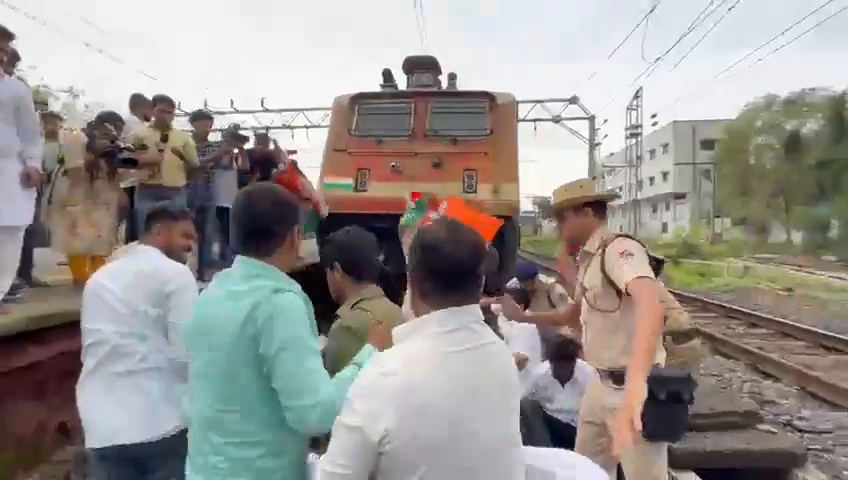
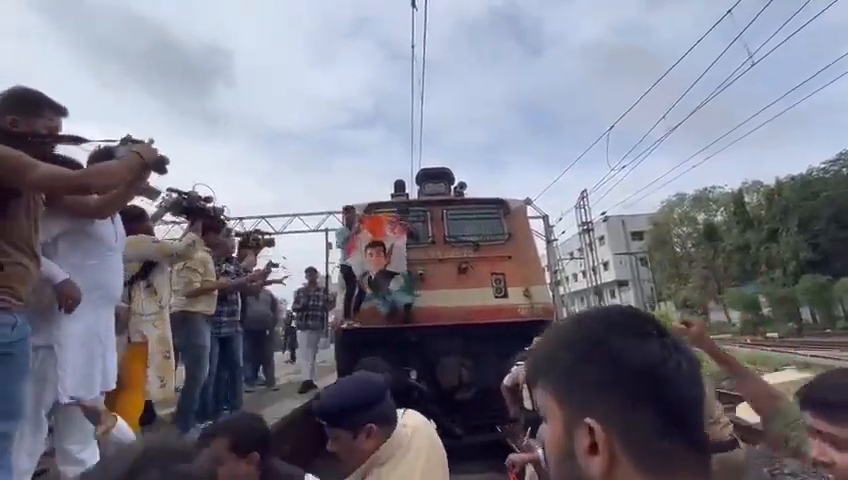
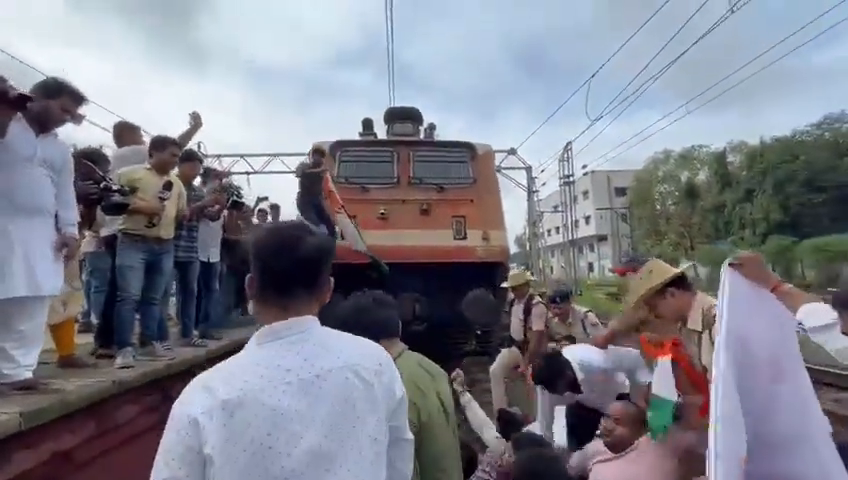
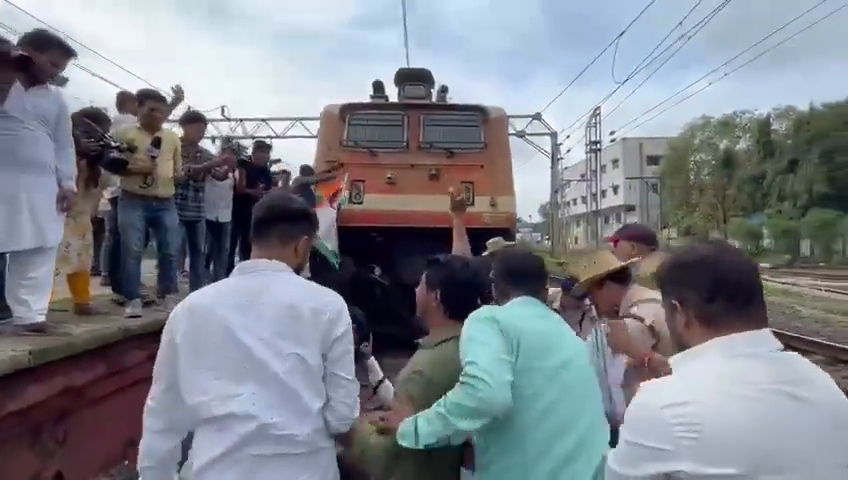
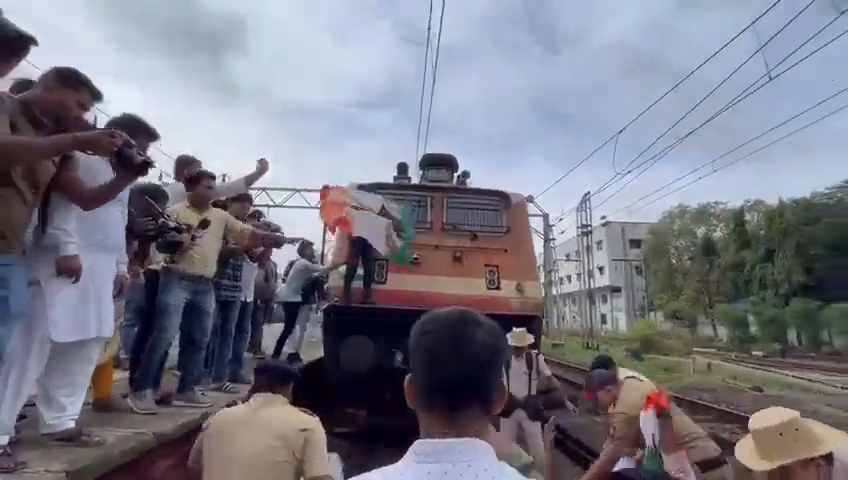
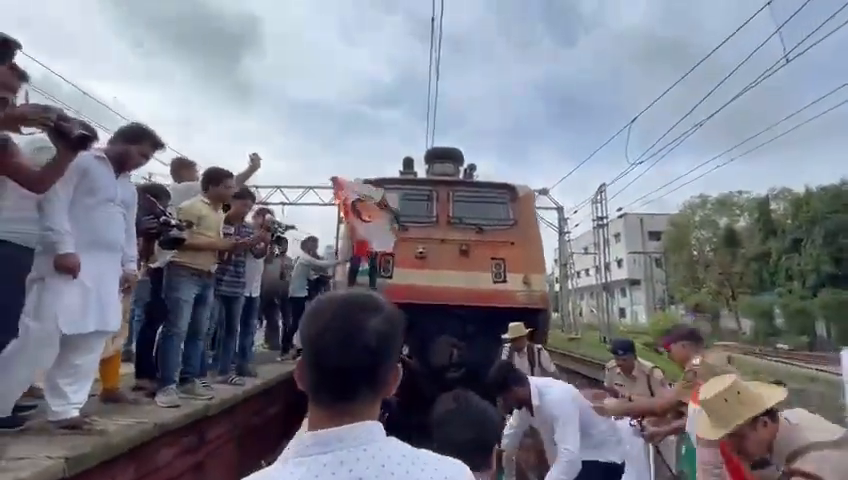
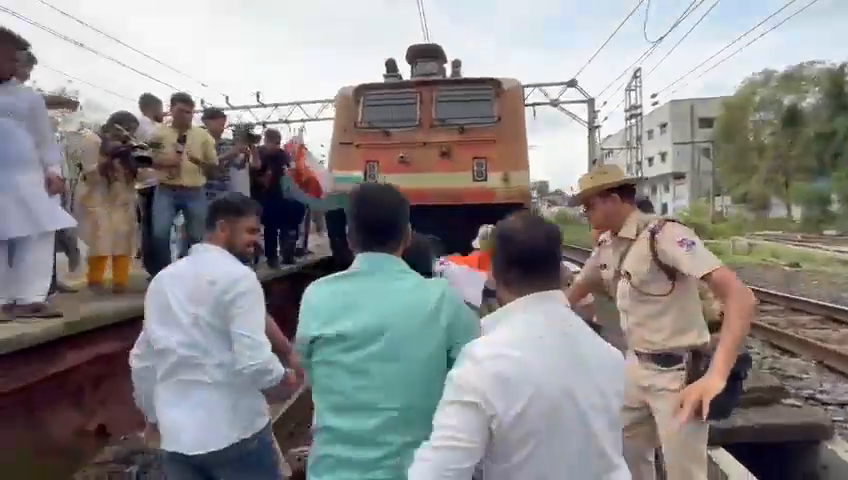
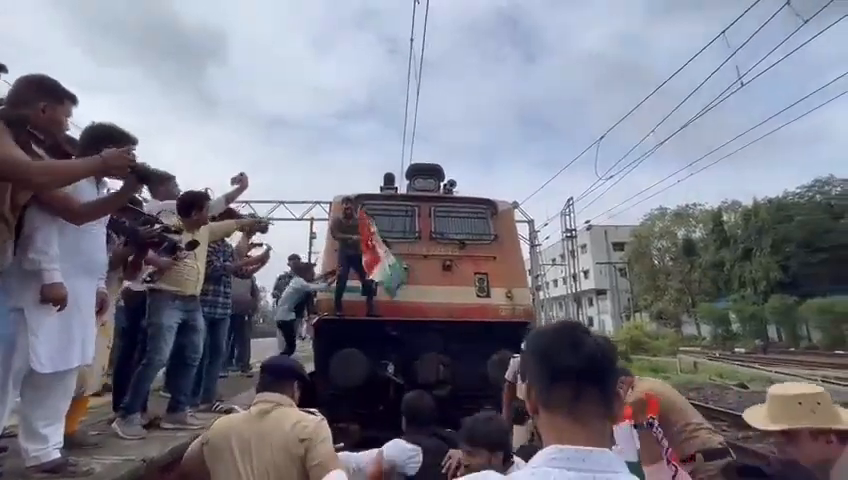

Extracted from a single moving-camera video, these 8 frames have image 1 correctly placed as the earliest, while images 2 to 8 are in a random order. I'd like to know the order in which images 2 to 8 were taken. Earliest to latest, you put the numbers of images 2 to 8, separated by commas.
7, 4, 3, 6, 5, 8, 2
